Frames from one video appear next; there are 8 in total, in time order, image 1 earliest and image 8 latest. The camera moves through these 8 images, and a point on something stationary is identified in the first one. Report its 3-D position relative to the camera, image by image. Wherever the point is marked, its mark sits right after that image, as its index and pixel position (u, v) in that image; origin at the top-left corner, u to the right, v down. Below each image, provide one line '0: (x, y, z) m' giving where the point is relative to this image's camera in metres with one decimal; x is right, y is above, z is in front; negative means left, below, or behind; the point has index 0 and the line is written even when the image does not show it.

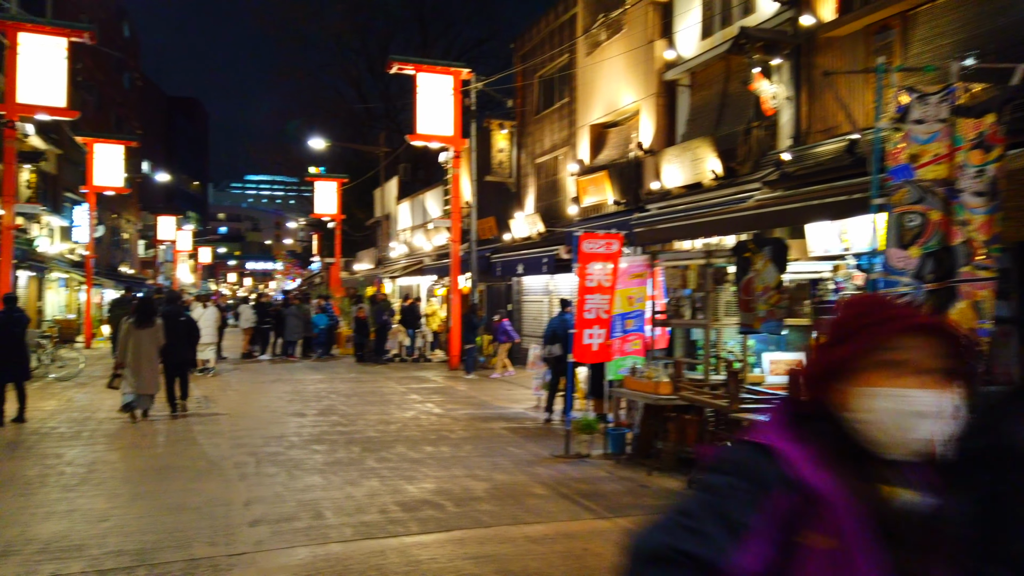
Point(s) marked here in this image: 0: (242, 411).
0: (-4.5, -2.0, +12.3) m
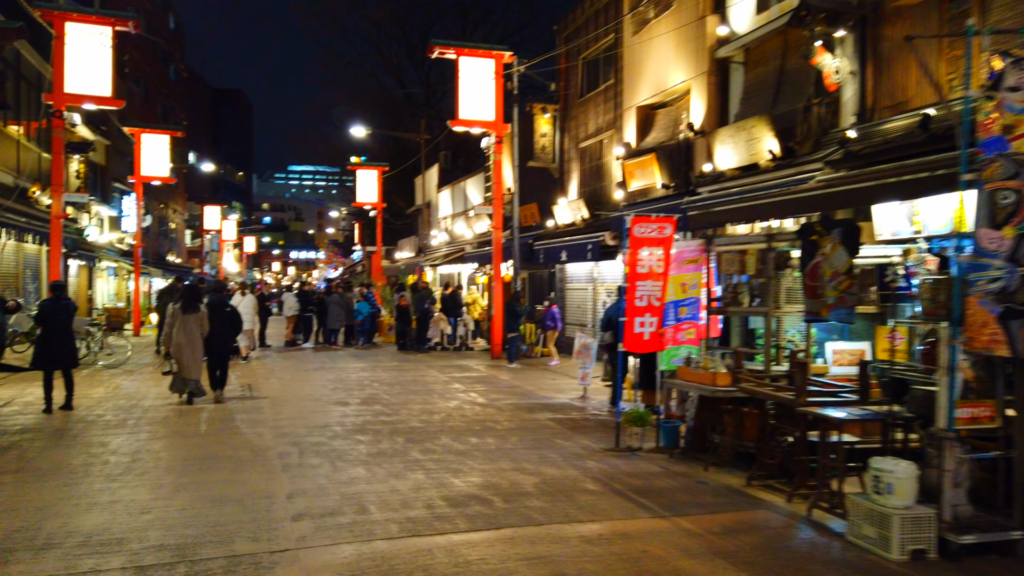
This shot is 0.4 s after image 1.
0: (-3.7, -1.8, +12.2) m
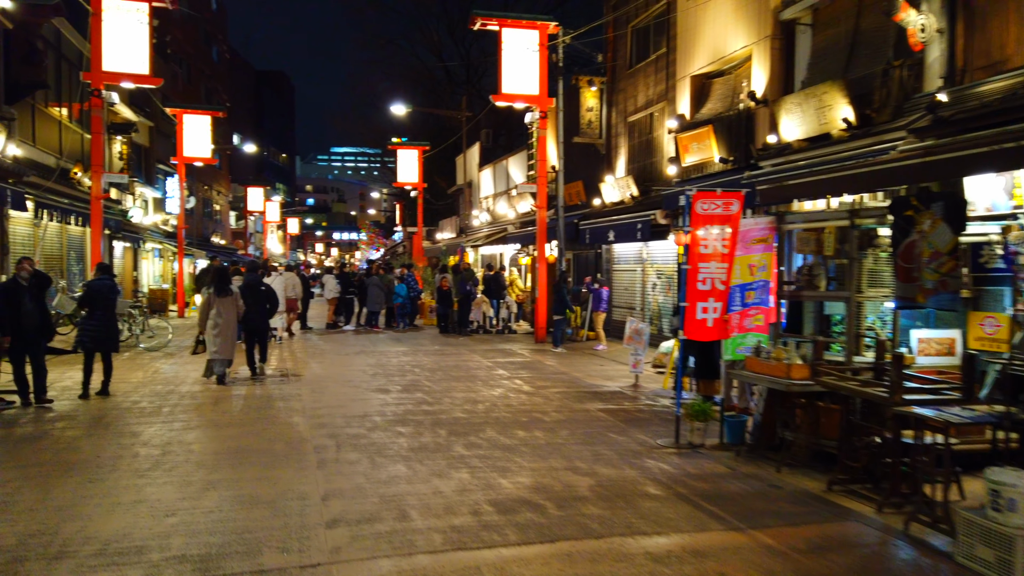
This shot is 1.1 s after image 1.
0: (-3.0, -1.5, +11.8) m
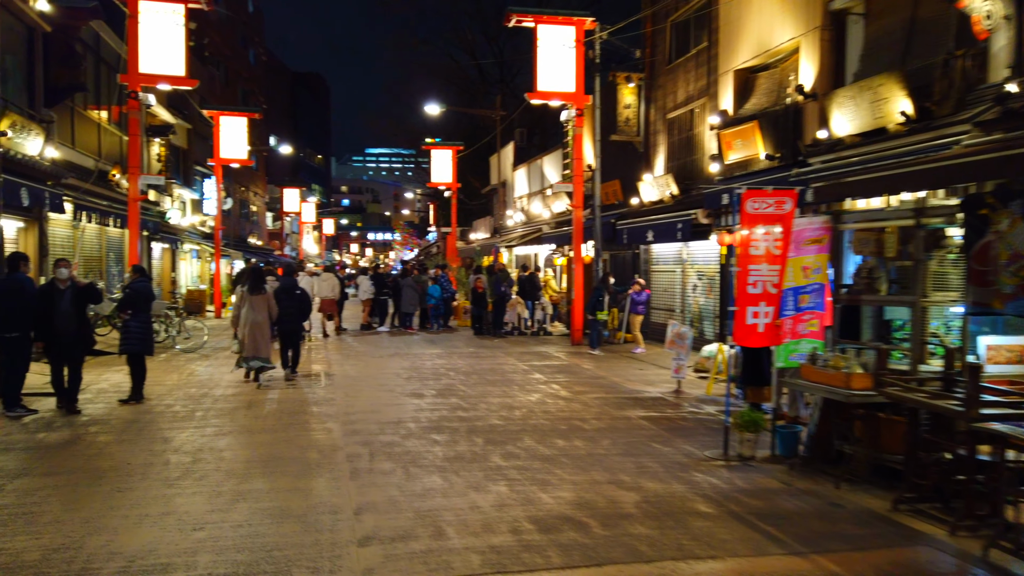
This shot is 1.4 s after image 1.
0: (-2.4, -1.6, +11.6) m
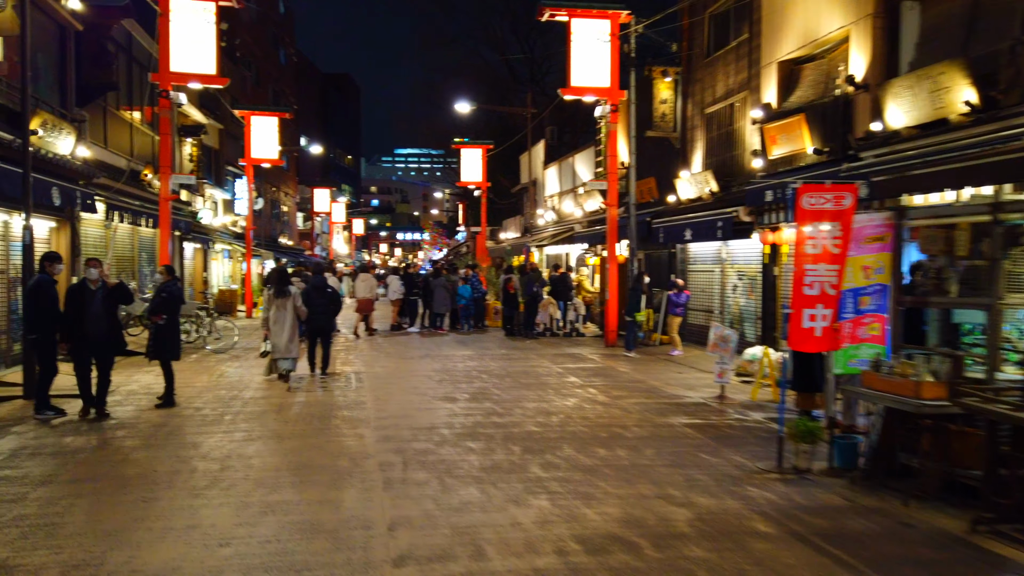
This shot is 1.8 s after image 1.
0: (-1.9, -1.6, +11.3) m
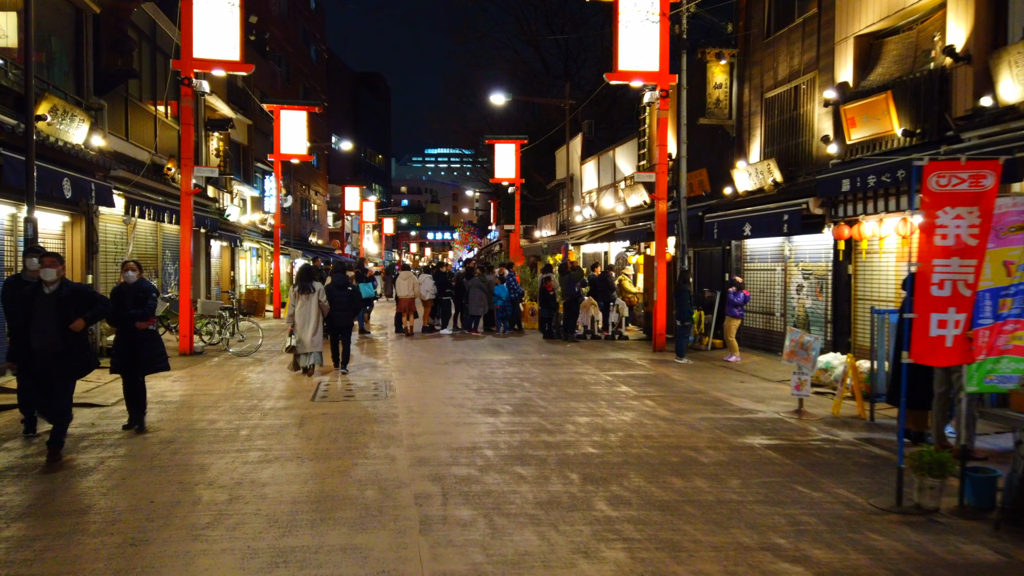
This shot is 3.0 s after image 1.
0: (-1.2, -1.6, +10.2) m
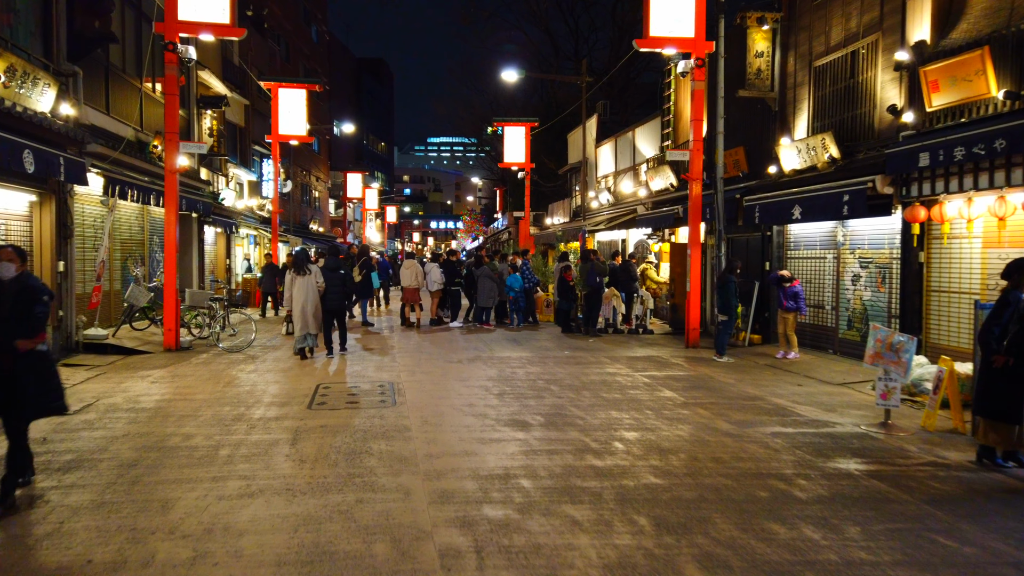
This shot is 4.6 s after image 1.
0: (-0.9, -1.4, +8.7) m
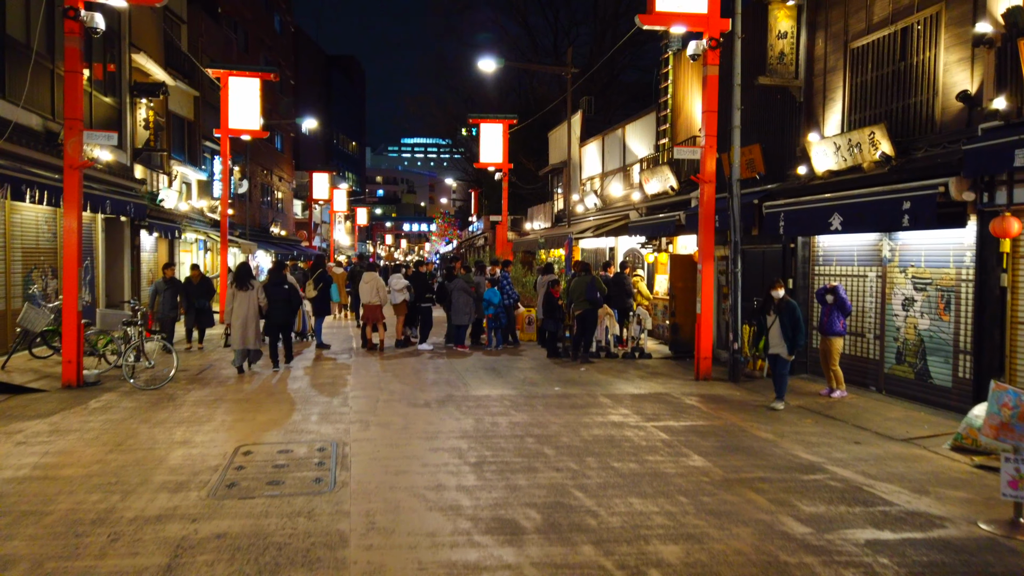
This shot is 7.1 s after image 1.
0: (-1.0, -1.8, +6.2) m
